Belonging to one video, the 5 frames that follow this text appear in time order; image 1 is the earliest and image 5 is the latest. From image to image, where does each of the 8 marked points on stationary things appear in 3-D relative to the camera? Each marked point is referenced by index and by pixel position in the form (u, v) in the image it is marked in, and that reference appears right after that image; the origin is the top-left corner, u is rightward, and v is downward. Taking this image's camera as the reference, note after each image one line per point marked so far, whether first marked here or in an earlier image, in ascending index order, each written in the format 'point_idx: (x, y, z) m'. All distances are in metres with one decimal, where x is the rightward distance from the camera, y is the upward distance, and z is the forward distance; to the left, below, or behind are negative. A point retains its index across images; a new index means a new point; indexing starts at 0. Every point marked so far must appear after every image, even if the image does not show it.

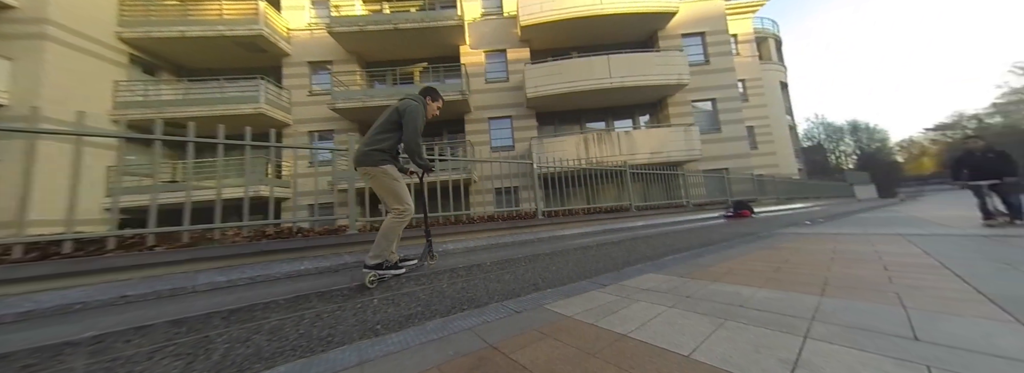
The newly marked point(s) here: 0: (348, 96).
0: (-7.1, +3.9, +10.6) m
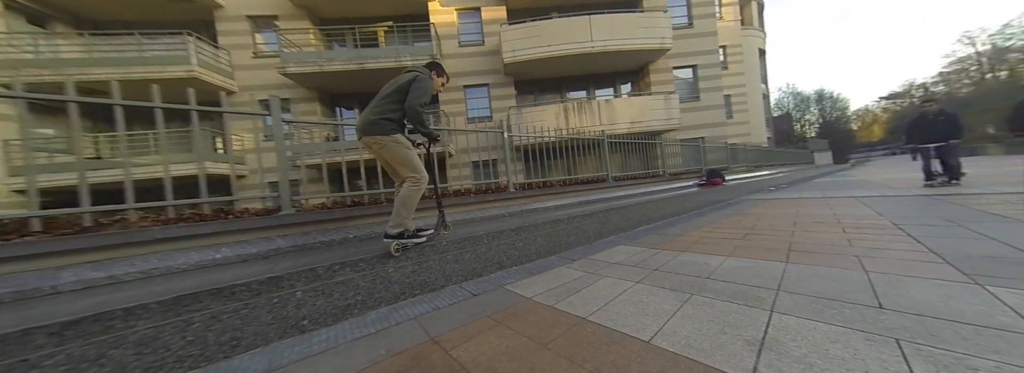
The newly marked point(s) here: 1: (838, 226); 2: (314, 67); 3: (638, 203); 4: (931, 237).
0: (-8.0, +4.8, +9.4) m
1: (+4.3, -0.5, +3.3) m
2: (-7.6, +4.6, +9.4) m
3: (+2.3, -0.3, +4.6) m
4: (+4.2, -0.5, +2.5) m
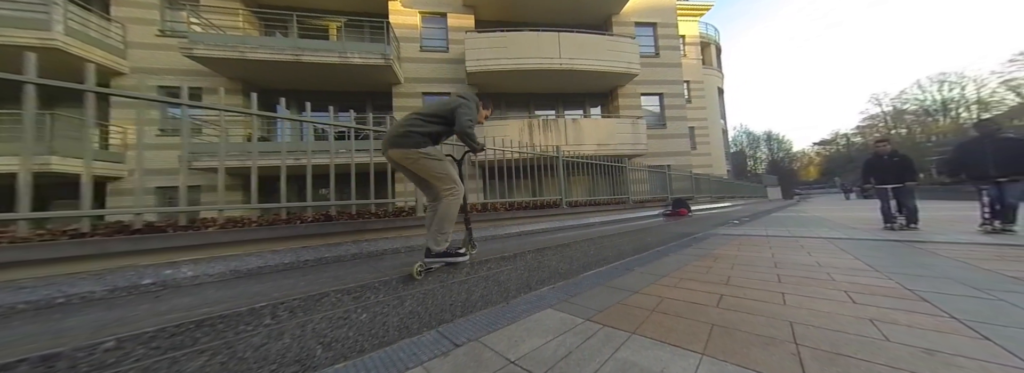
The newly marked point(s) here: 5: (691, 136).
0: (-9.4, +4.6, +7.9) m
1: (+3.2, -1.0, +2.5) m
2: (-8.9, +4.3, +7.9) m
3: (+1.1, -0.8, +3.6) m
4: (+3.2, -0.9, +1.6) m
5: (+12.3, +3.5, +17.1) m
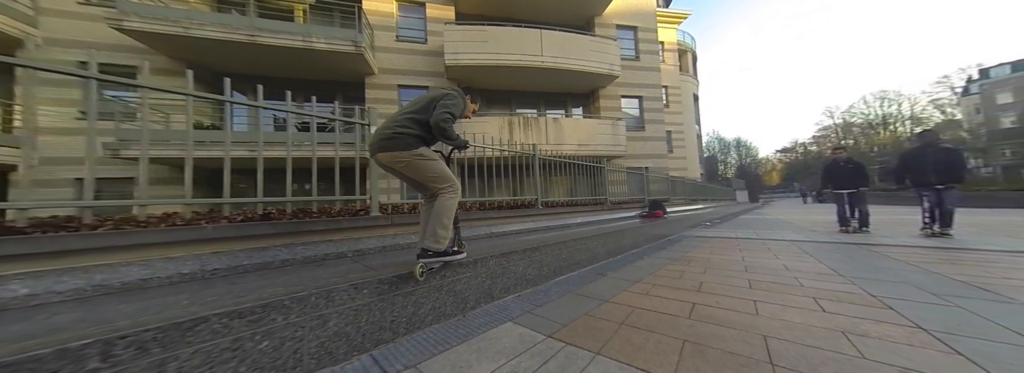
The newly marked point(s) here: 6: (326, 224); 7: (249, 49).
0: (-10.0, +4.8, +6.9) m
1: (+2.8, -1.0, +2.4) m
2: (-9.5, +4.5, +7.0) m
3: (+0.7, -0.8, +3.4) m
4: (+2.8, -0.9, +1.6) m
5: (+11.0, +3.4, +17.6) m
6: (-1.9, -0.4, +2.5) m
7: (-8.3, +4.4, +7.9) m
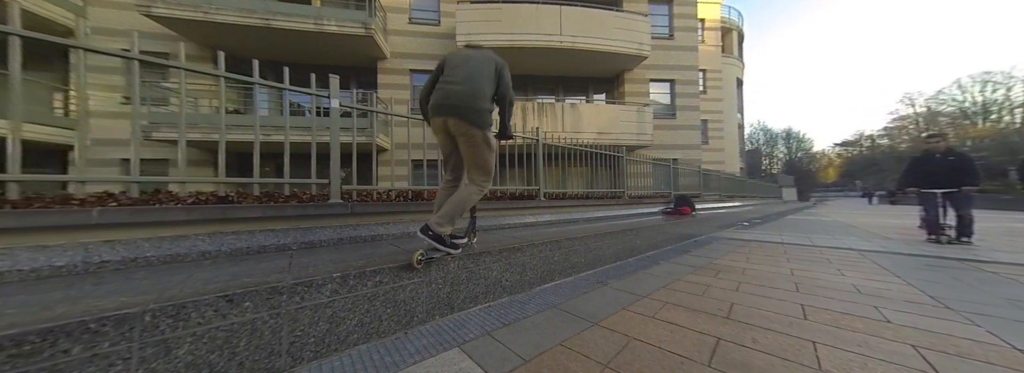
0: (-9.7, +5.3, +7.2) m
1: (+2.5, -1.0, +1.6) m
2: (-9.2, +5.0, +7.2) m
3: (+0.5, -0.6, +2.8) m
4: (+2.5, -0.9, +0.8) m
5: (+12.2, +3.7, +15.8) m
6: (-2.1, -0.2, +2.2) m
7: (-7.9, +4.9, +7.9) m
